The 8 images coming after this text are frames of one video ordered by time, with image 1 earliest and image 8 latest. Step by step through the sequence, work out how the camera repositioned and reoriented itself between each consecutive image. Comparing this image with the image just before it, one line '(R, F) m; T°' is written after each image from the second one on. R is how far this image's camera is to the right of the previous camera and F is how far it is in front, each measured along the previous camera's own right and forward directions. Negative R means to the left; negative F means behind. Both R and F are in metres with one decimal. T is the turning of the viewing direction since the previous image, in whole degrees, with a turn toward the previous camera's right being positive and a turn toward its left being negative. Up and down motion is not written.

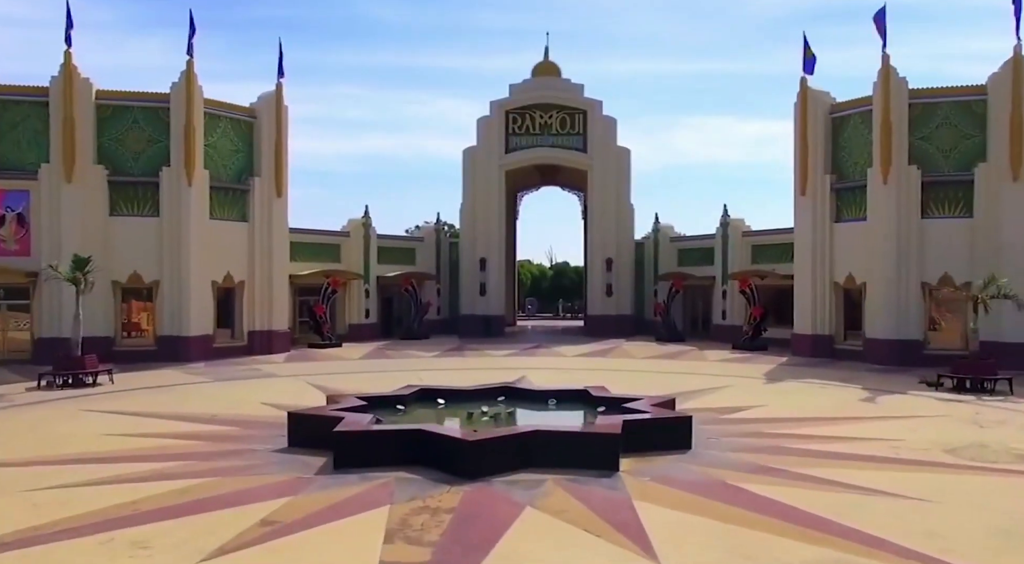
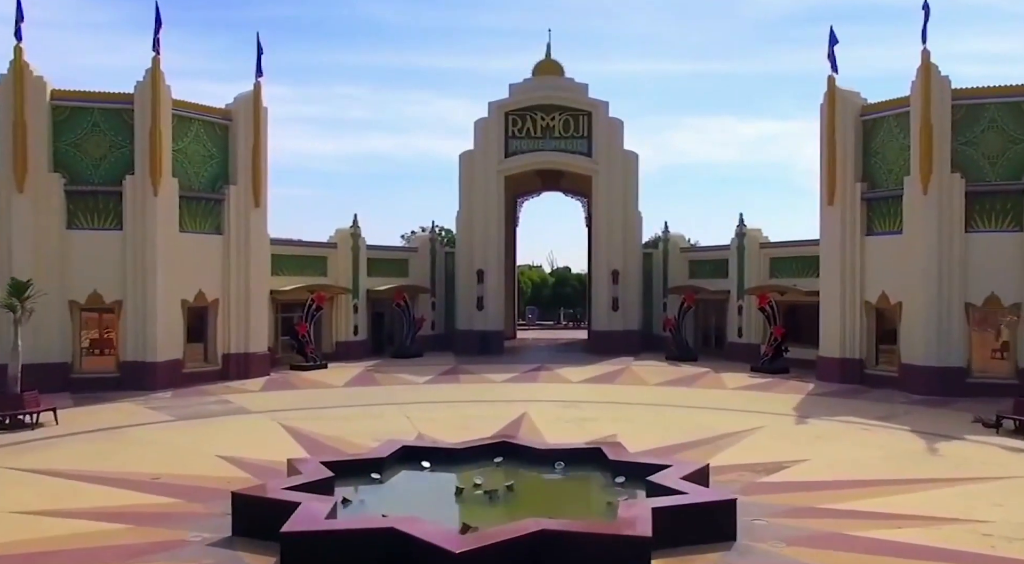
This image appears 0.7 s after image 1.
(0.0, +1.9) m; 0°
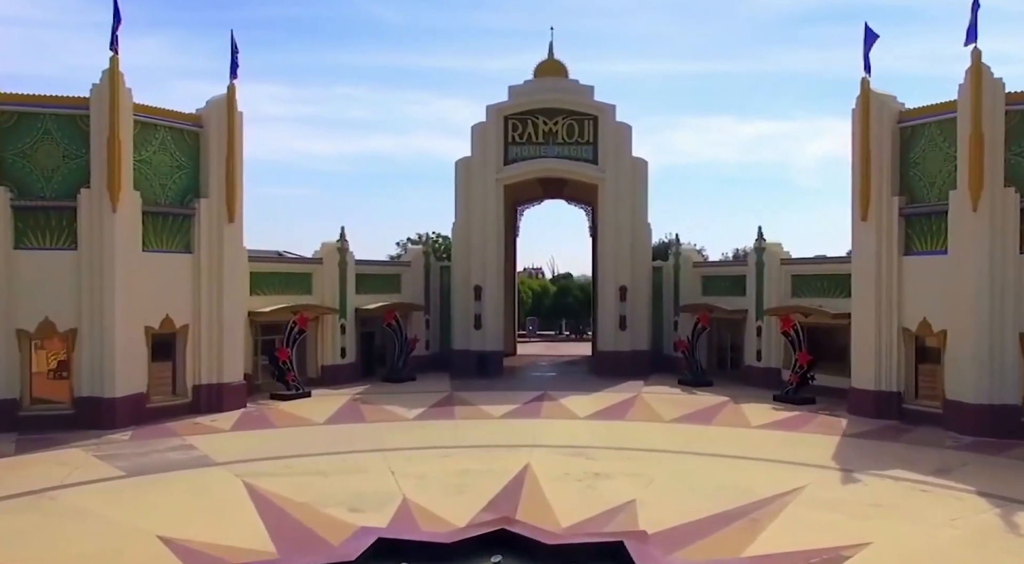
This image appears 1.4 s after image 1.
(0.0, +1.9) m; 0°
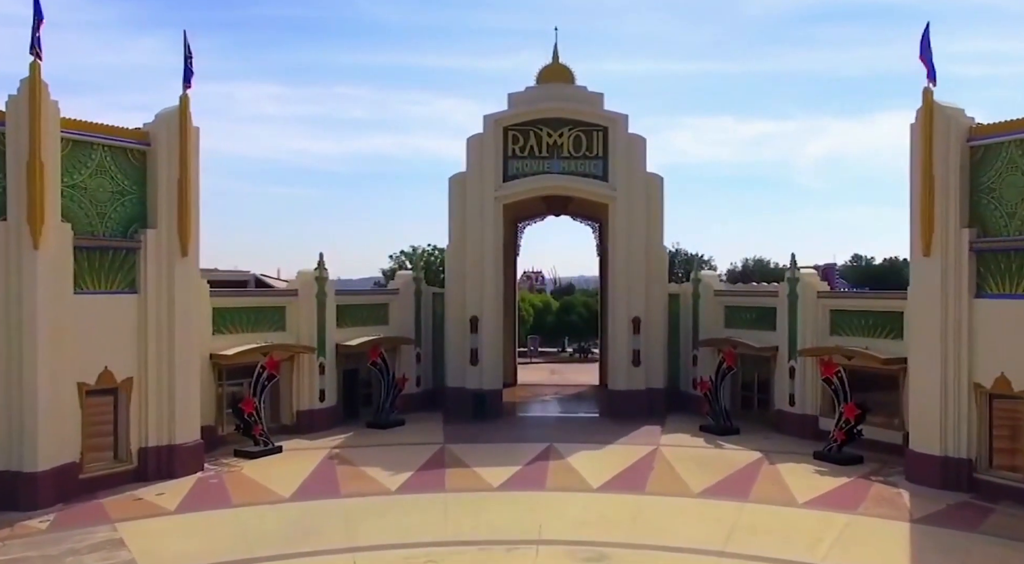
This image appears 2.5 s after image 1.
(0.0, +2.7) m; 0°
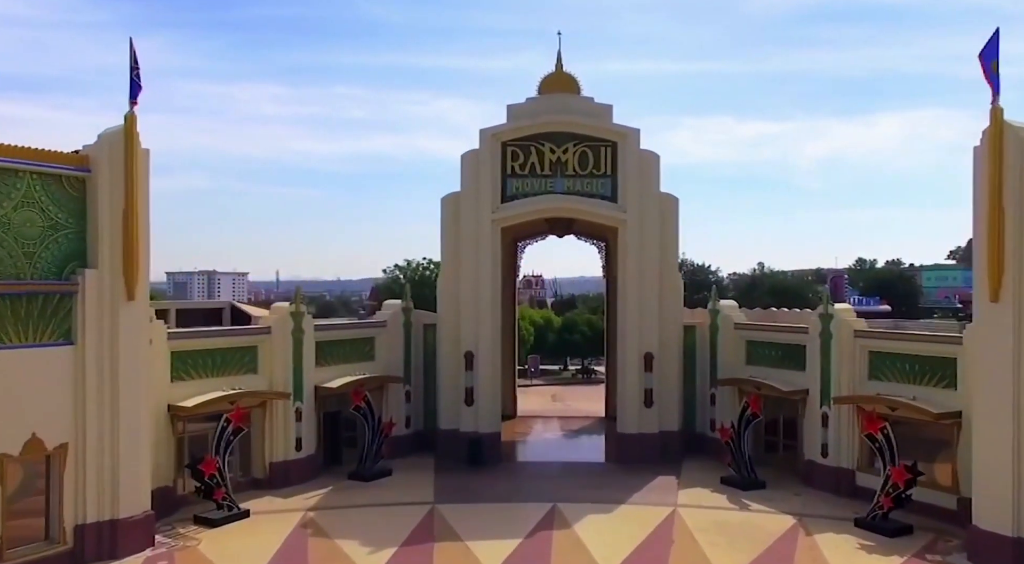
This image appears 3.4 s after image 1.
(0.0, +2.2) m; 0°
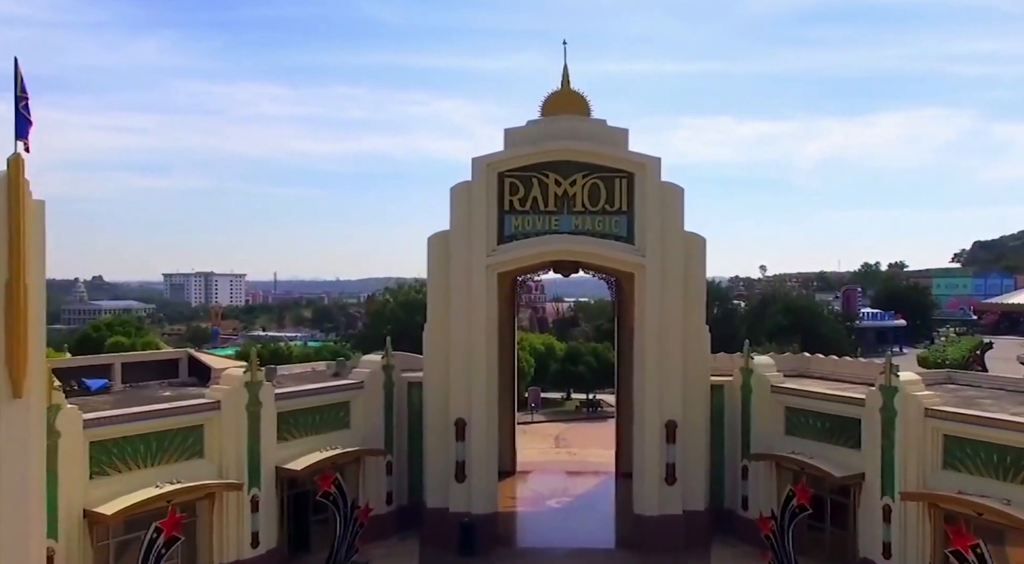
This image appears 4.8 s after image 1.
(0.0, +3.1) m; 0°
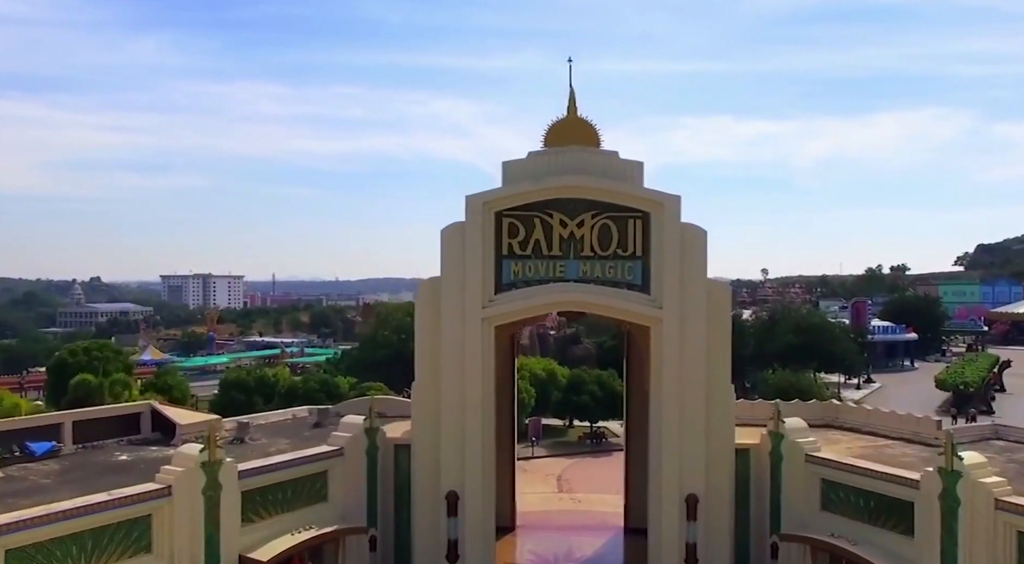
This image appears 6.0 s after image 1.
(0.0, +2.2) m; 0°
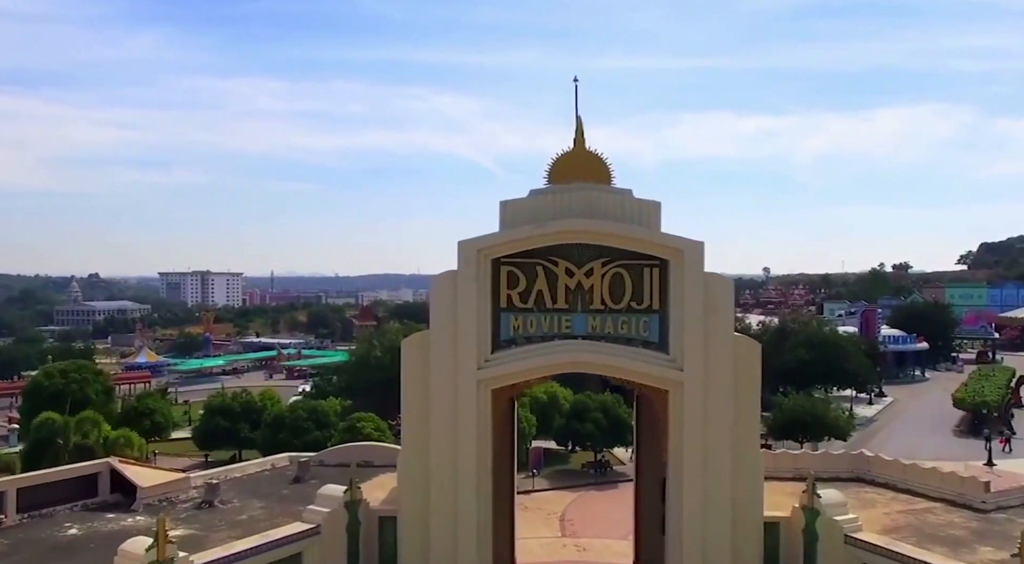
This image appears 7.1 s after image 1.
(0.0, +2.0) m; 0°
